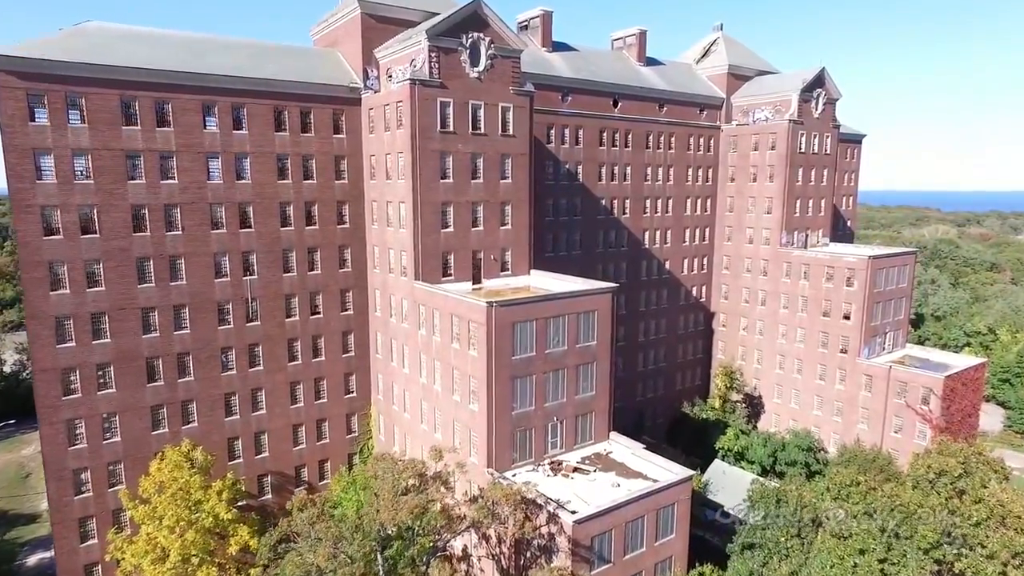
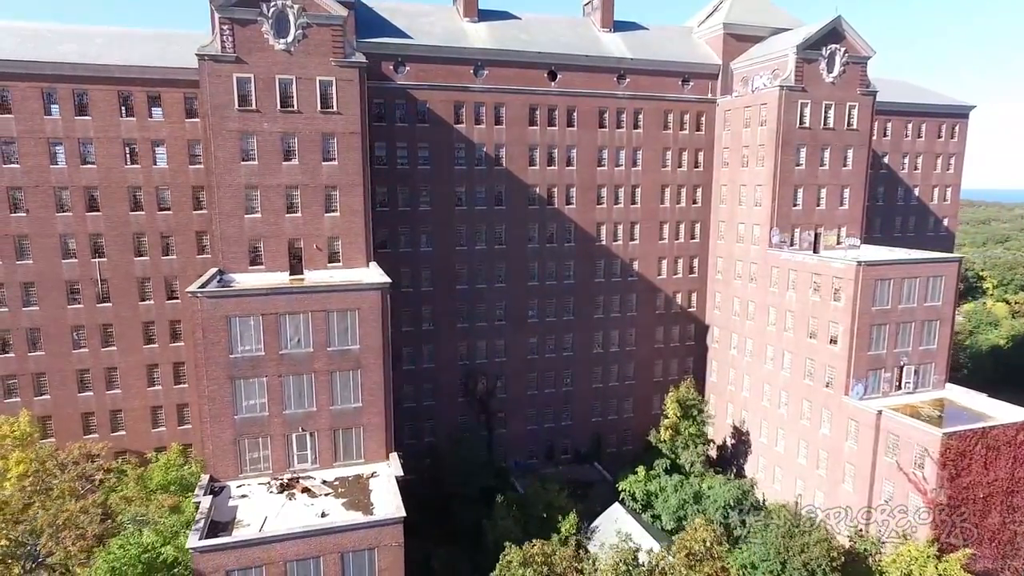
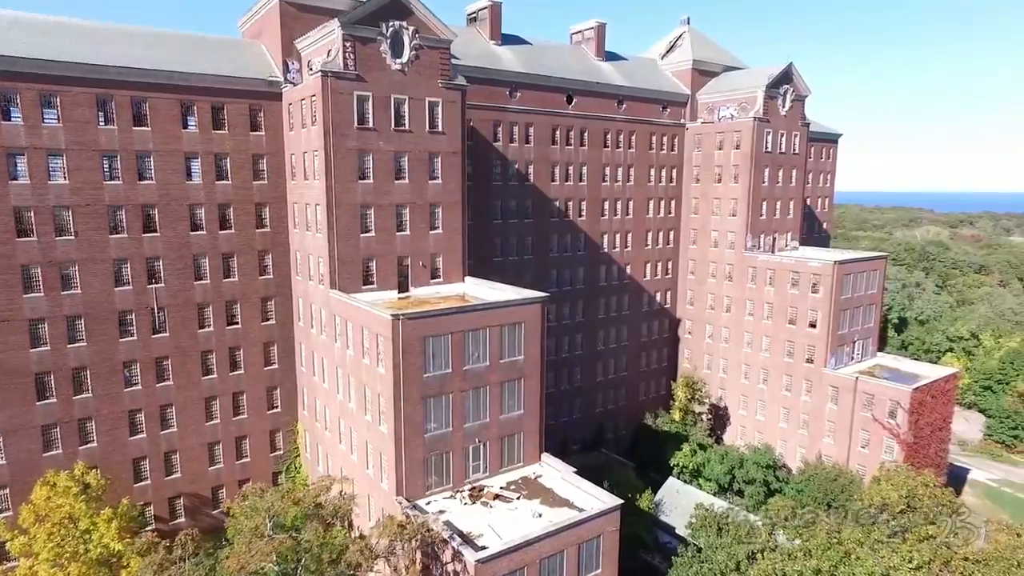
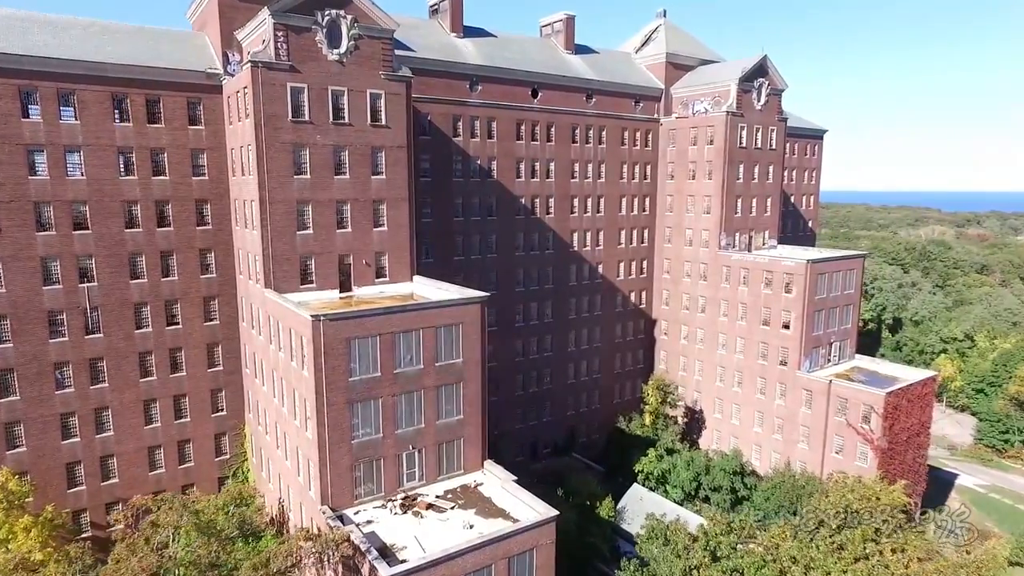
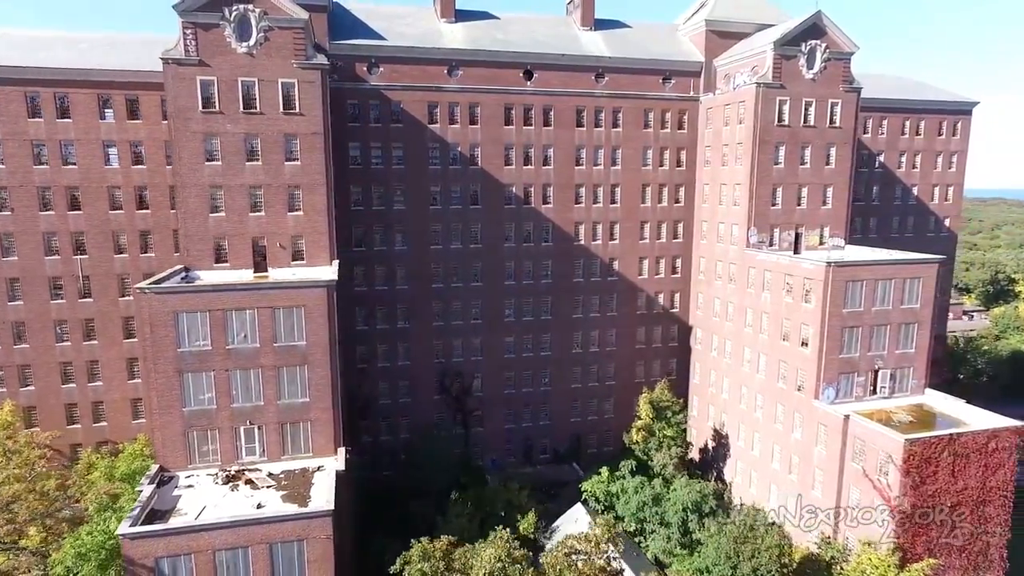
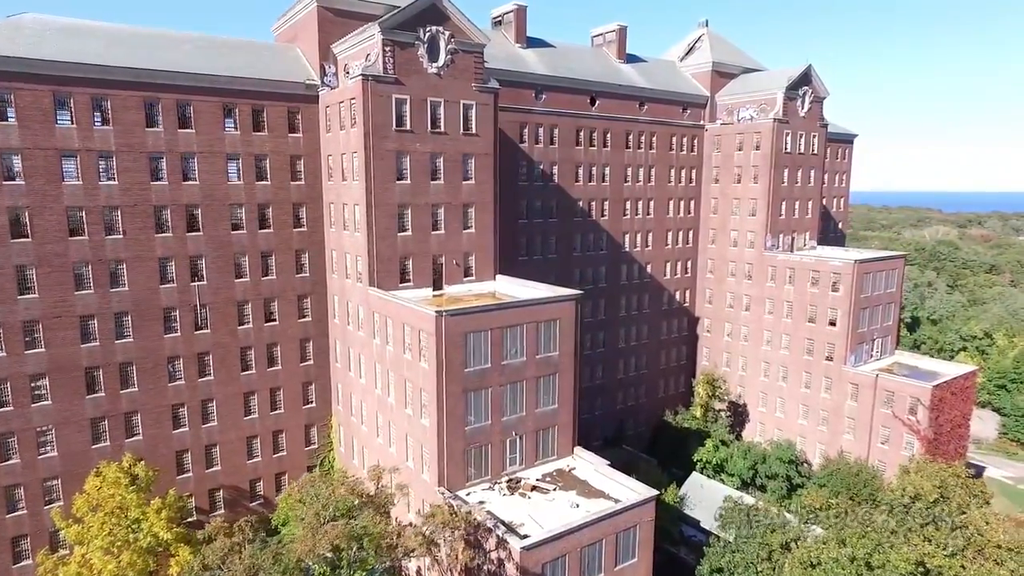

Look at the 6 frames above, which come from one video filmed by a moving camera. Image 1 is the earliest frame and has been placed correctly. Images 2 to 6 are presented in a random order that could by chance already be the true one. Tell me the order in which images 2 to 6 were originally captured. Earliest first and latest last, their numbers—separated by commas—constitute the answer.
6, 3, 4, 2, 5
